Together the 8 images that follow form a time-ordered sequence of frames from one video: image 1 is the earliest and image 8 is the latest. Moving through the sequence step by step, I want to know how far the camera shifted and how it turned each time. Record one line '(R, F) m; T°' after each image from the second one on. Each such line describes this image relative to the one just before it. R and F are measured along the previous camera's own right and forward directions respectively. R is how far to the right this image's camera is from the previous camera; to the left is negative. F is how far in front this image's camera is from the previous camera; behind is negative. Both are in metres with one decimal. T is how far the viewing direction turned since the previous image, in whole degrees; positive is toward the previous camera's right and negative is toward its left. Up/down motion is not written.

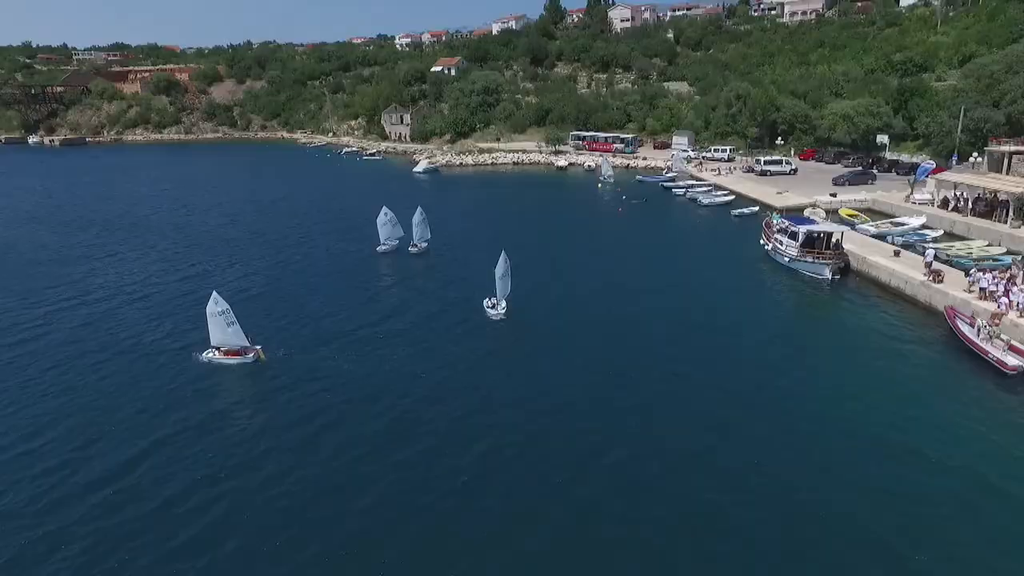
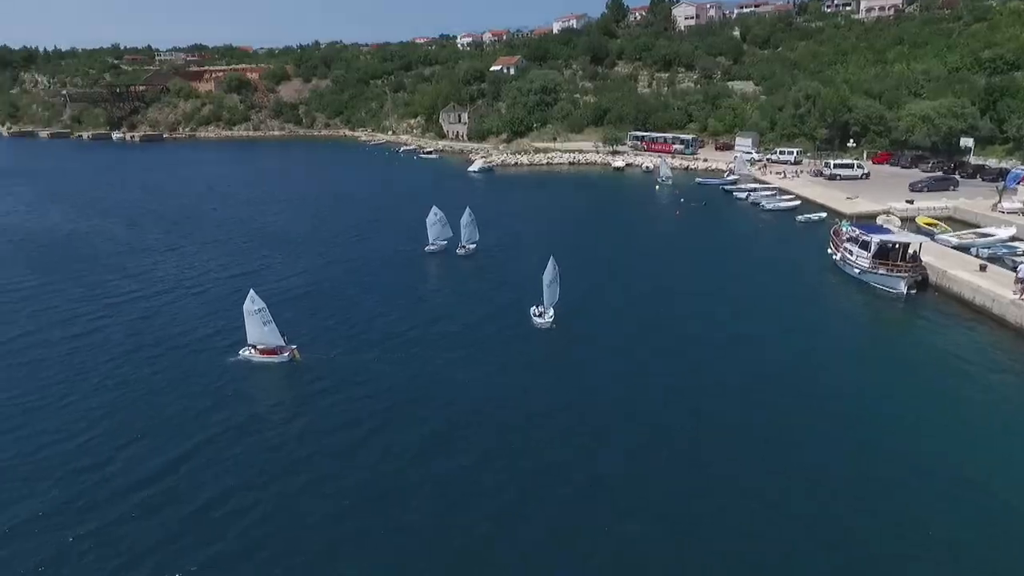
(+0.3, +1.1) m; -5°
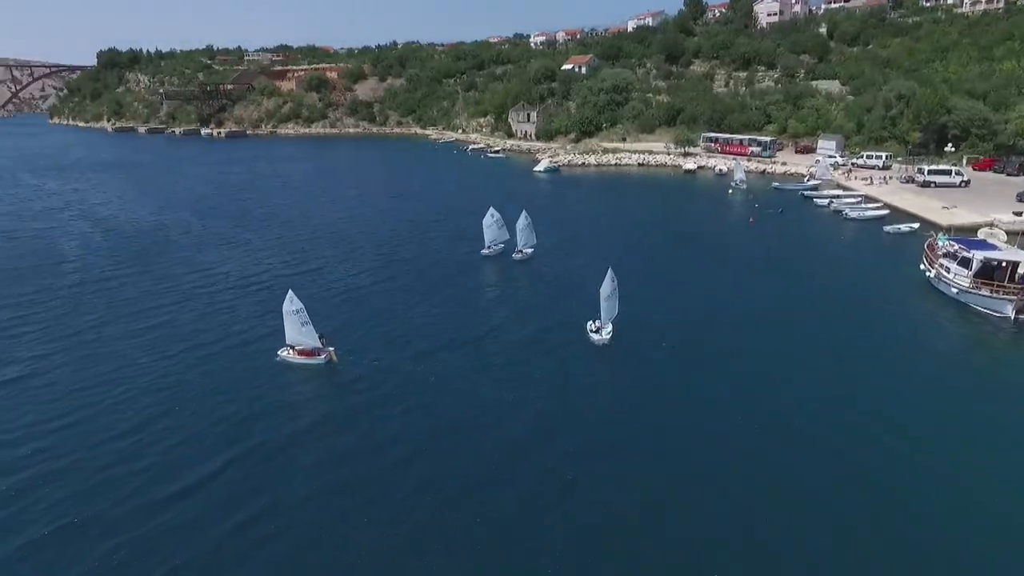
(+0.6, +1.6) m; -6°
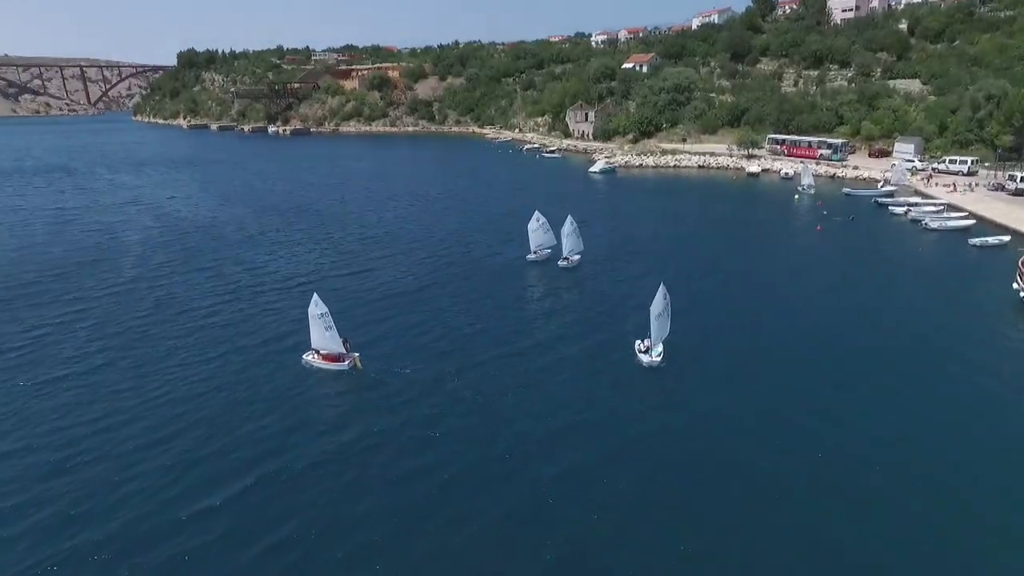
(+0.6, +1.7) m; -5°
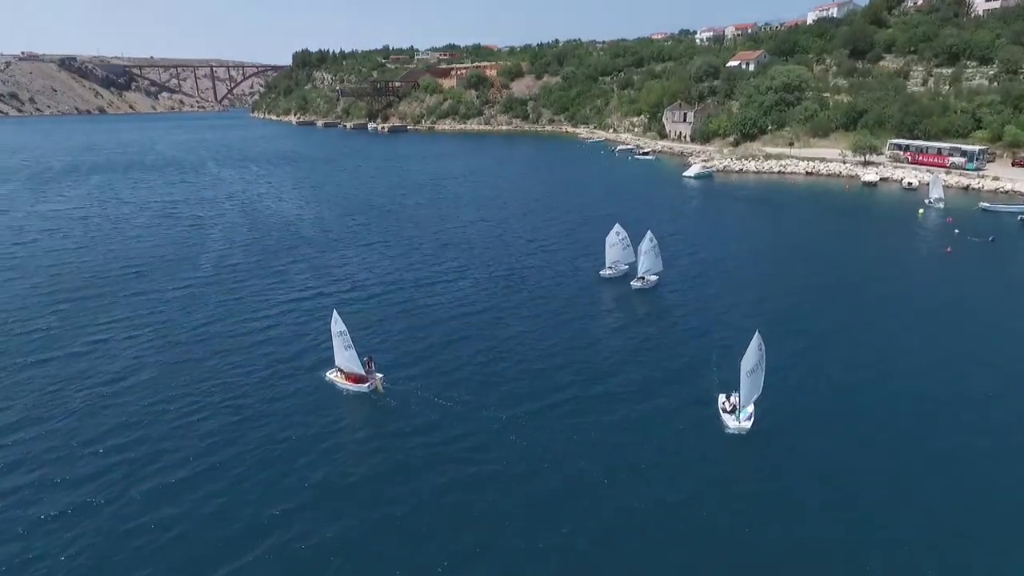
(+1.3, +3.7) m; -8°
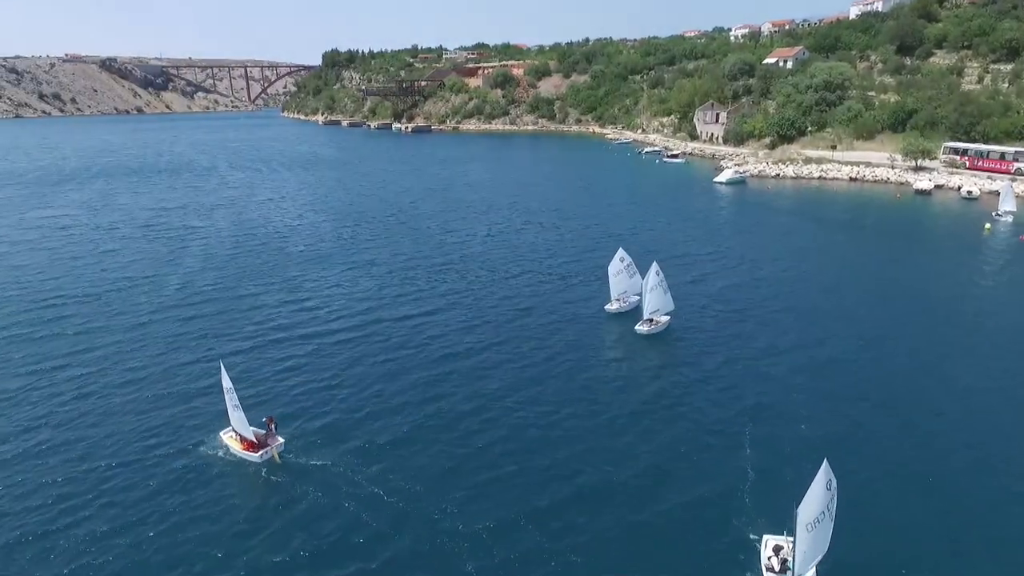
(+2.0, +7.1) m; -3°
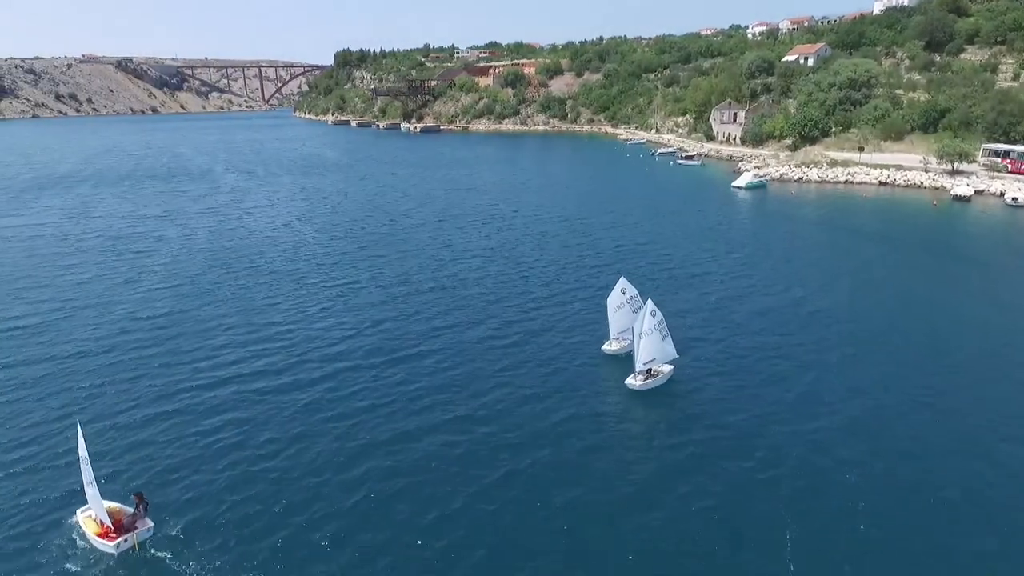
(+1.3, +6.4) m; -1°
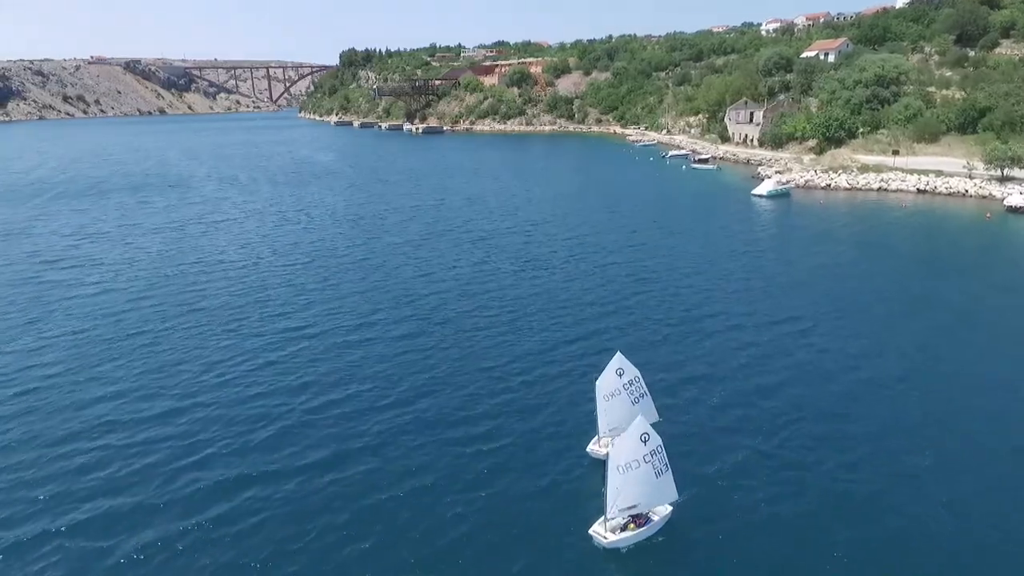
(+1.6, +9.6) m; -1°
